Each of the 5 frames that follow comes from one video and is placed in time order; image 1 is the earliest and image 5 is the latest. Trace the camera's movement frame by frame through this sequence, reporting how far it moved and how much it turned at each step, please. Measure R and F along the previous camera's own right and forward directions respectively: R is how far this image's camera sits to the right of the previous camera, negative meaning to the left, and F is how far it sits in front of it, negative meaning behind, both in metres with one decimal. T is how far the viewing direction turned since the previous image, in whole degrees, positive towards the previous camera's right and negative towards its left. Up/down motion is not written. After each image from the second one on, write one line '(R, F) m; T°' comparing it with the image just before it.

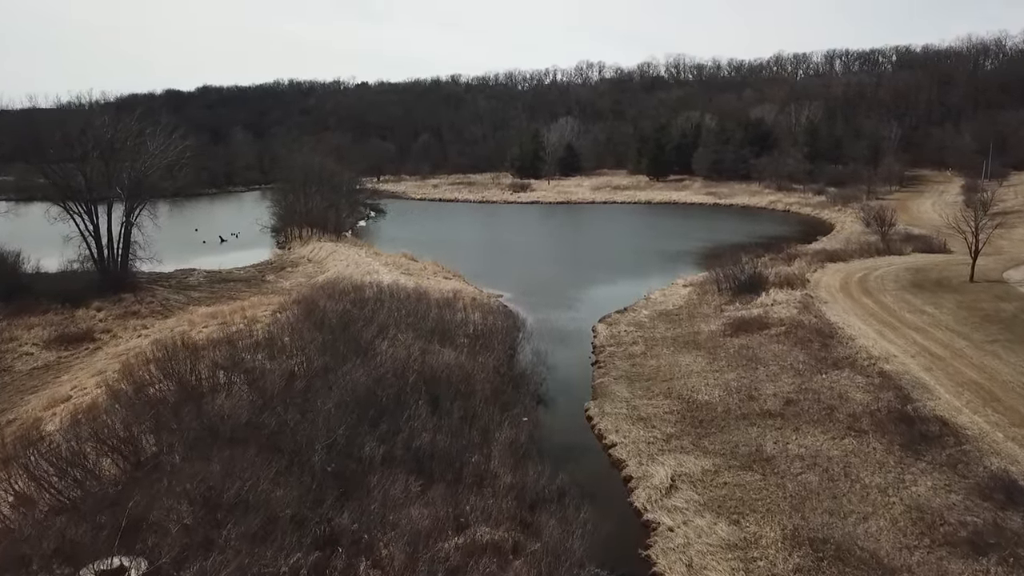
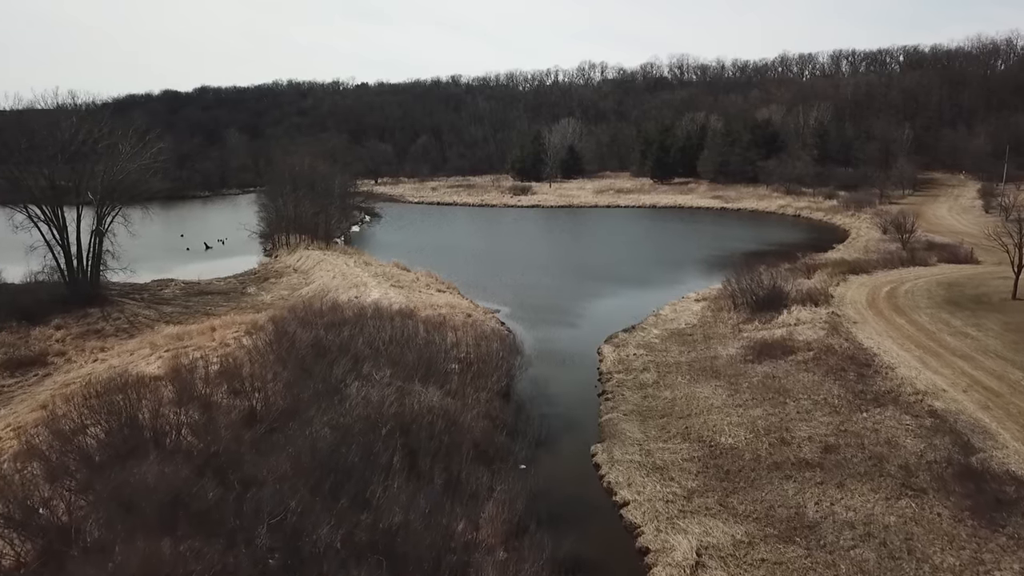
(+0.1, +1.7) m; 0°
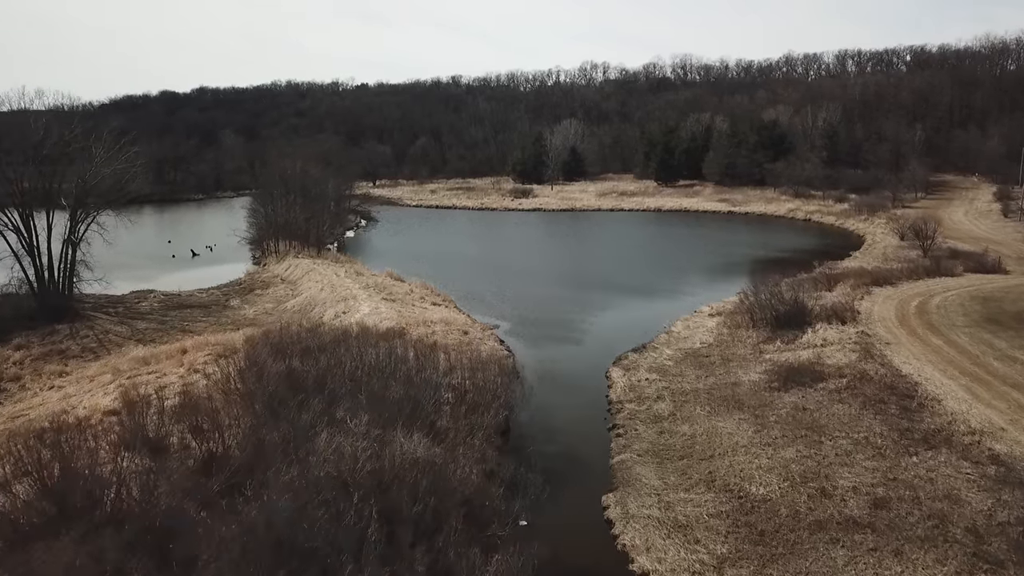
(0.0, +1.5) m; 0°
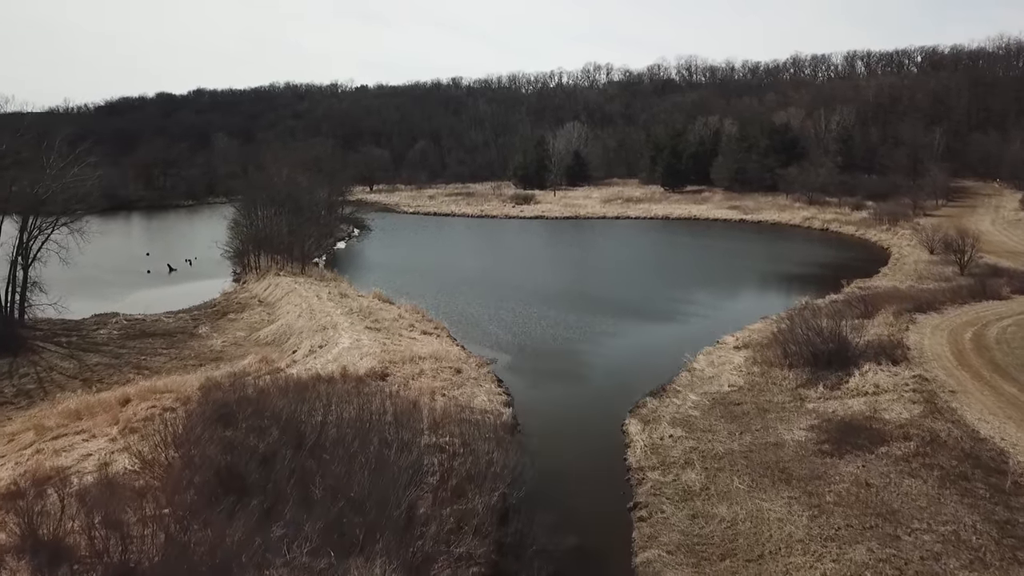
(0.0, +2.3) m; 0°
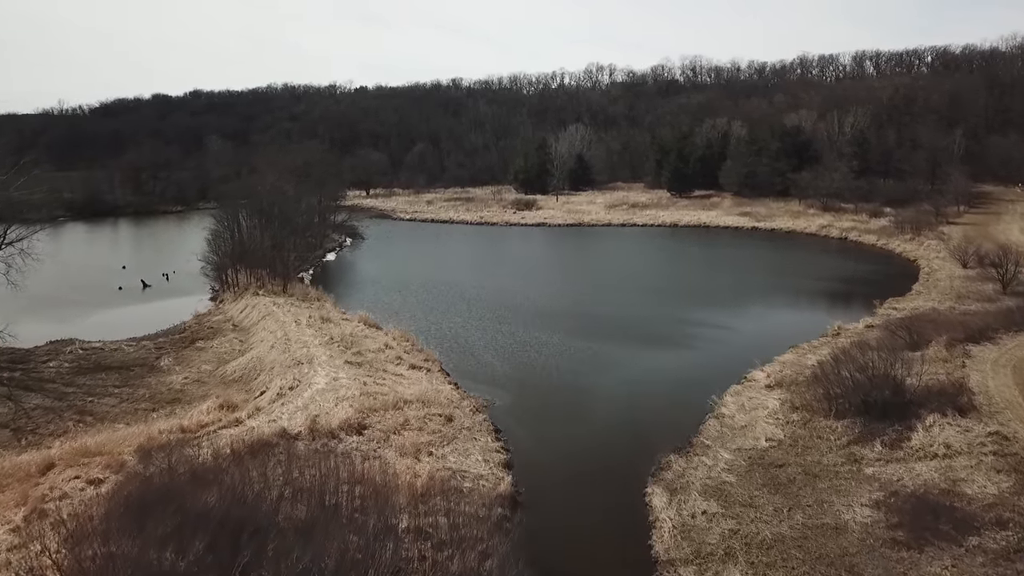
(0.0, +2.2) m; 0°
